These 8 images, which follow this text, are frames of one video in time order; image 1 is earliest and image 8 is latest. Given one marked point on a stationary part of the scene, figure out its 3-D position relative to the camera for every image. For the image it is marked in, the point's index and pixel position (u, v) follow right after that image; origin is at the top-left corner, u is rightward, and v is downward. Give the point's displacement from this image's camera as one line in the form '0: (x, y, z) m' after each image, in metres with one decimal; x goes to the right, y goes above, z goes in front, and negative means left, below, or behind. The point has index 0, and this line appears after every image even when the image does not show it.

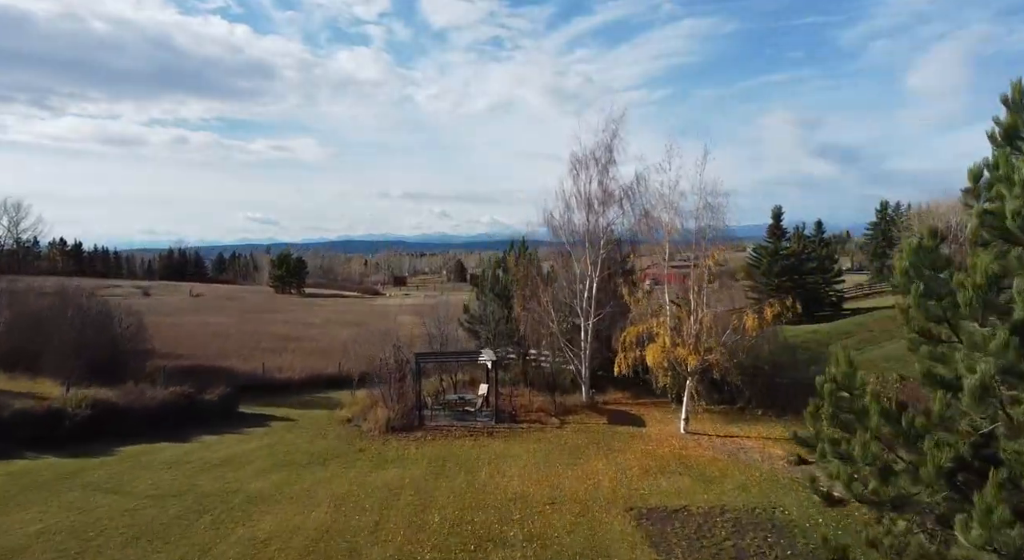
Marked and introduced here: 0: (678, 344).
0: (+2.7, -1.1, +13.1) m
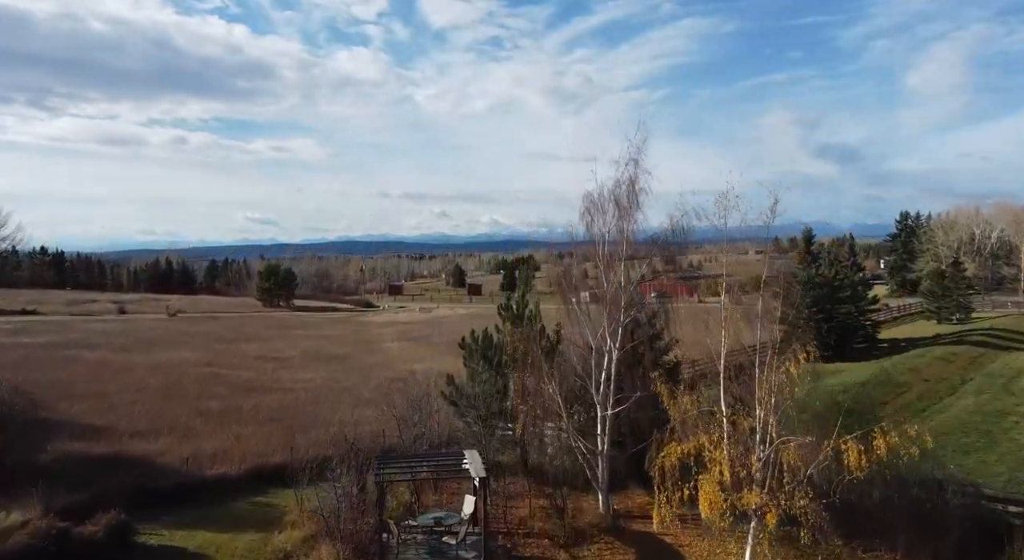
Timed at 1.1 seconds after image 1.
0: (+2.7, -2.3, +9.1) m
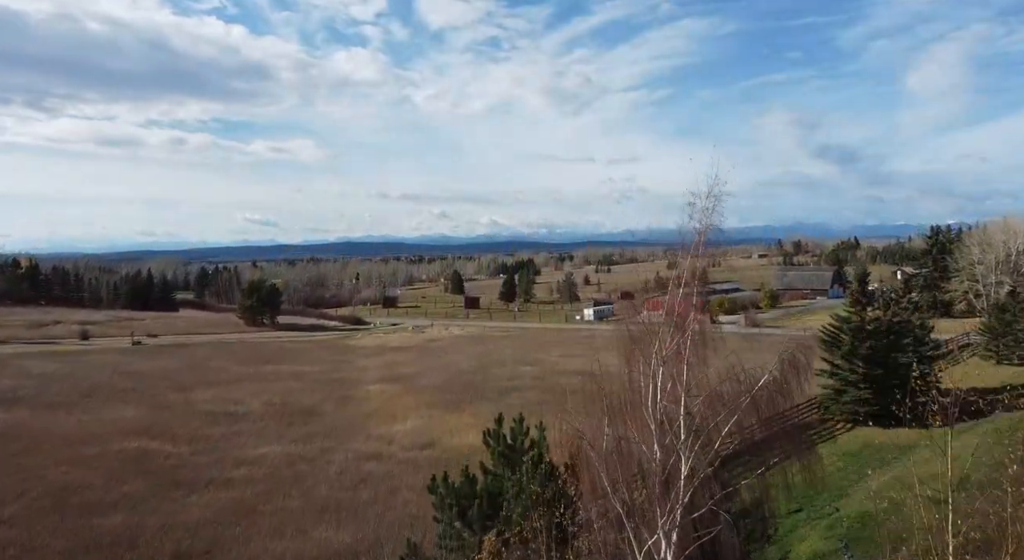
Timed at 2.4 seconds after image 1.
0: (+2.6, -3.9, +3.9) m
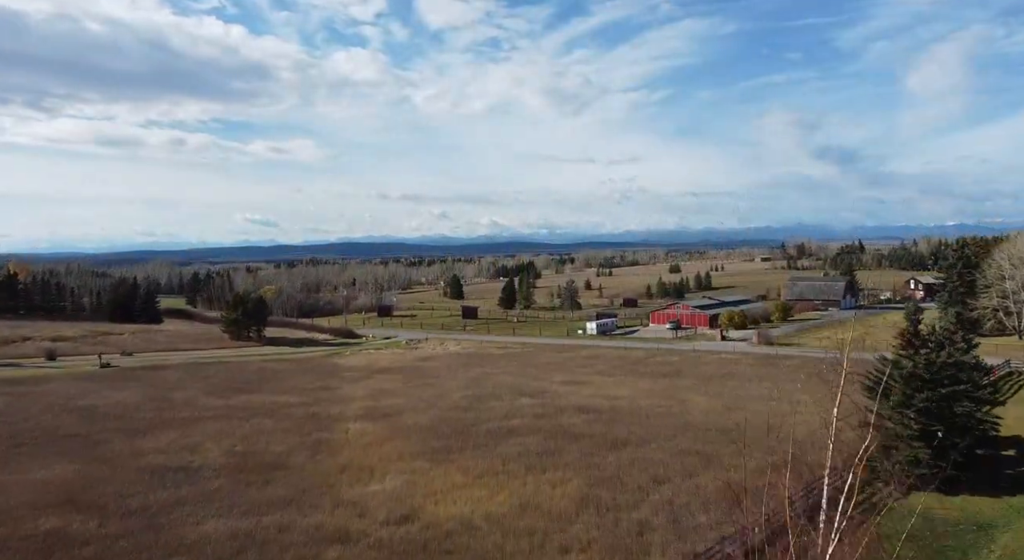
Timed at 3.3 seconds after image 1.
0: (+2.4, -5.0, +0.2) m
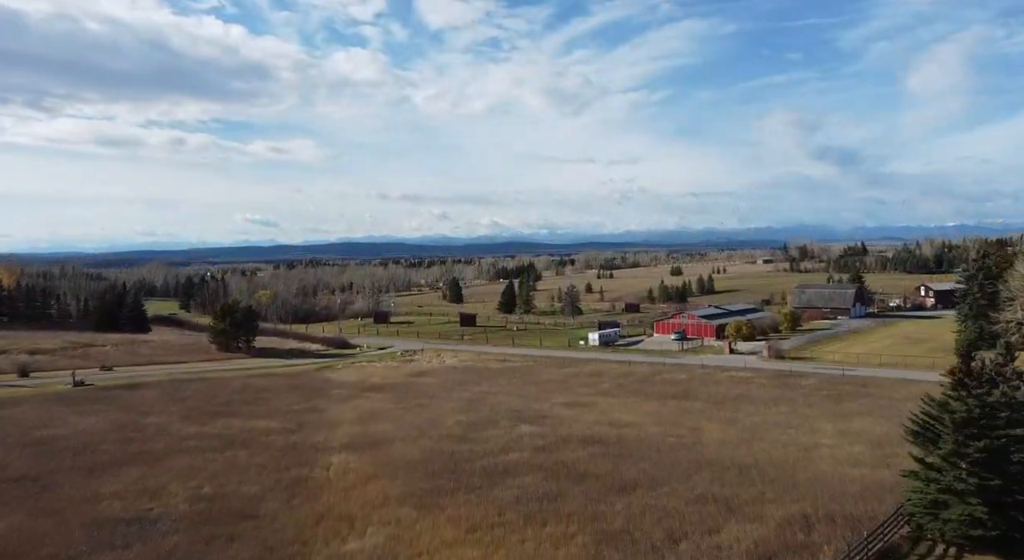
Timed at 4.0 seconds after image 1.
0: (+2.3, -5.7, -2.6) m
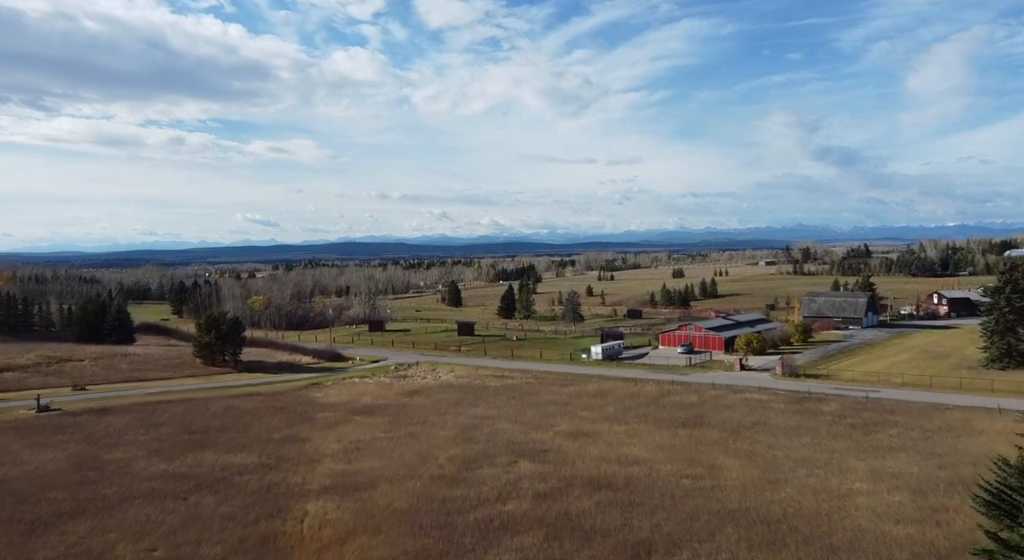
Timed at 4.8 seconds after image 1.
0: (+2.2, -6.6, -5.8) m
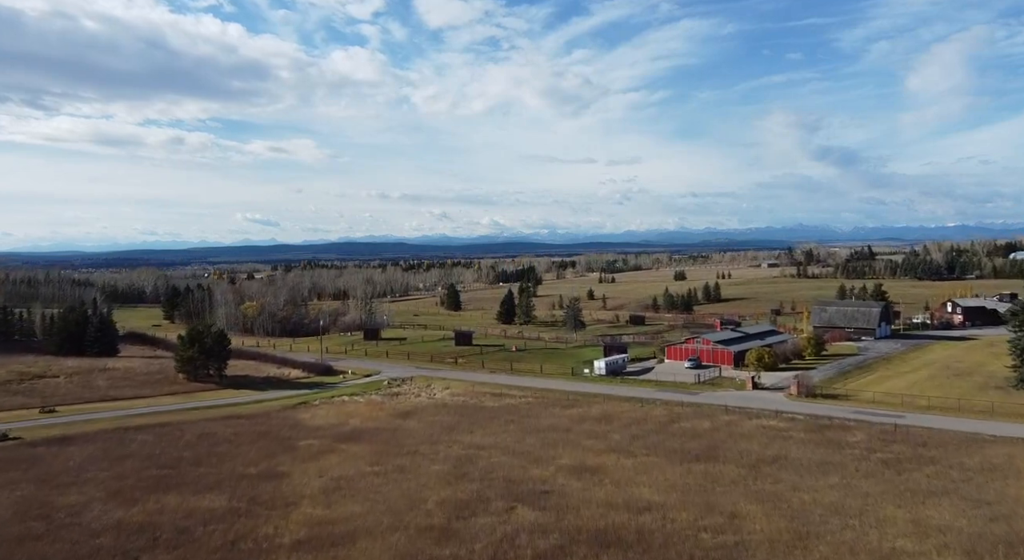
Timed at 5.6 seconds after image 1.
0: (+2.2, -7.6, -9.1) m
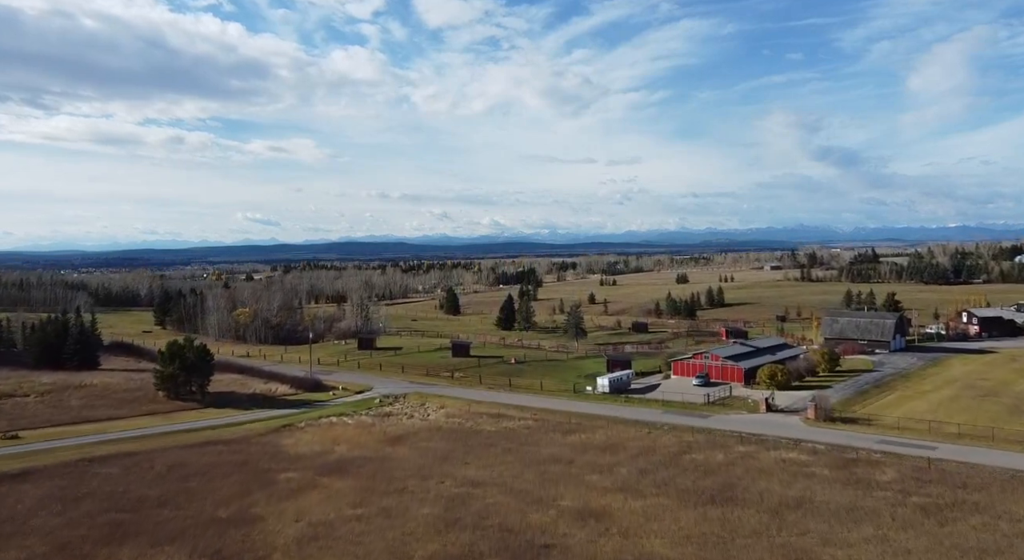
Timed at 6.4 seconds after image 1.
0: (+2.0, -8.6, -12.5) m
